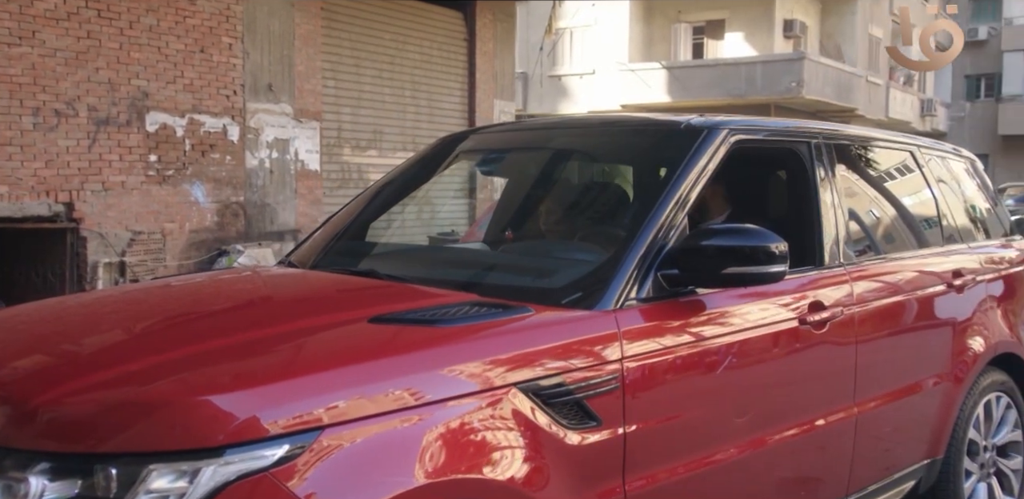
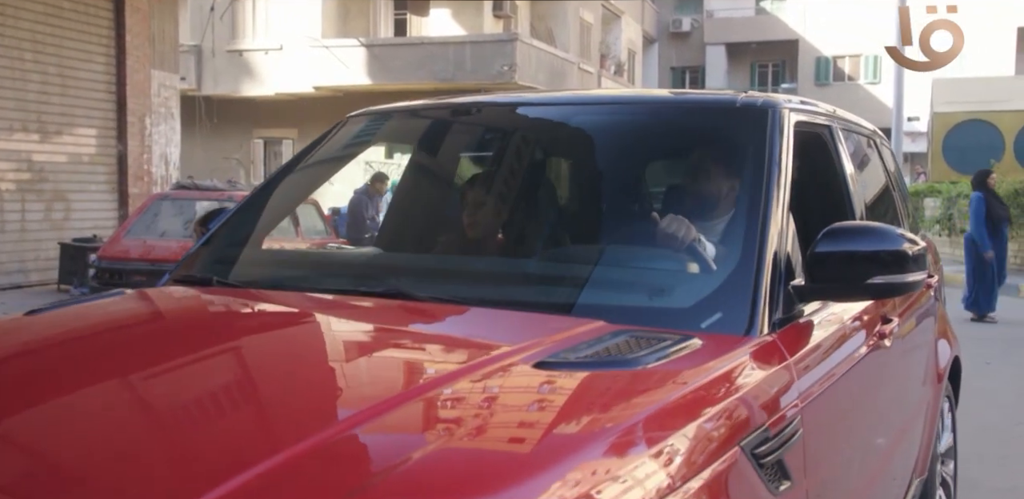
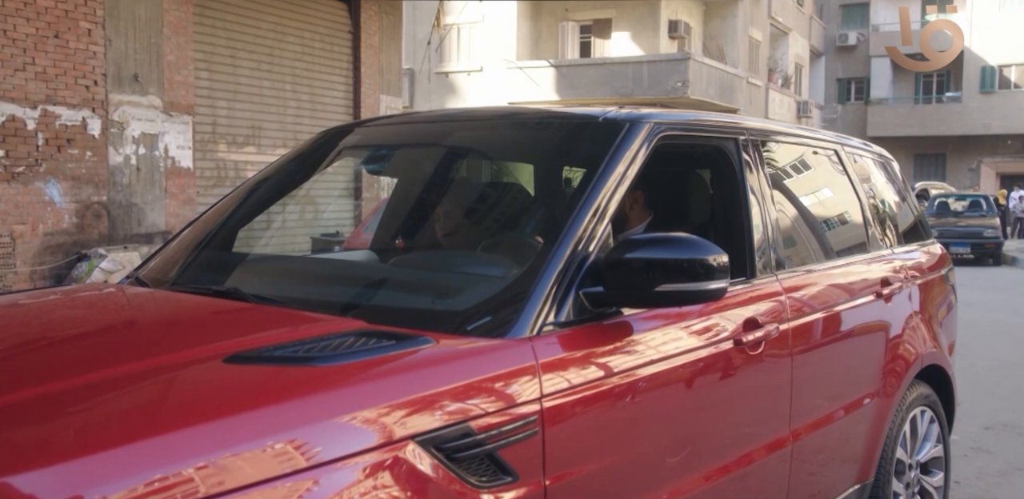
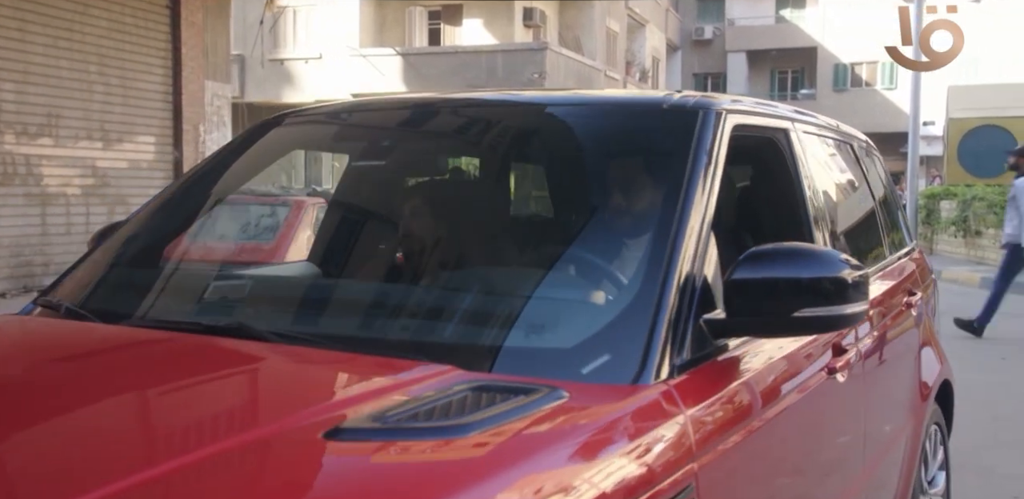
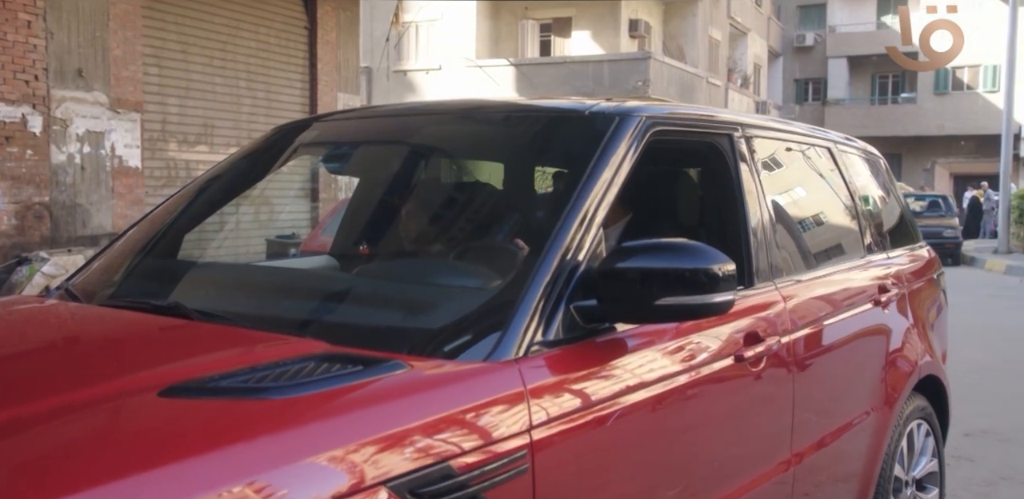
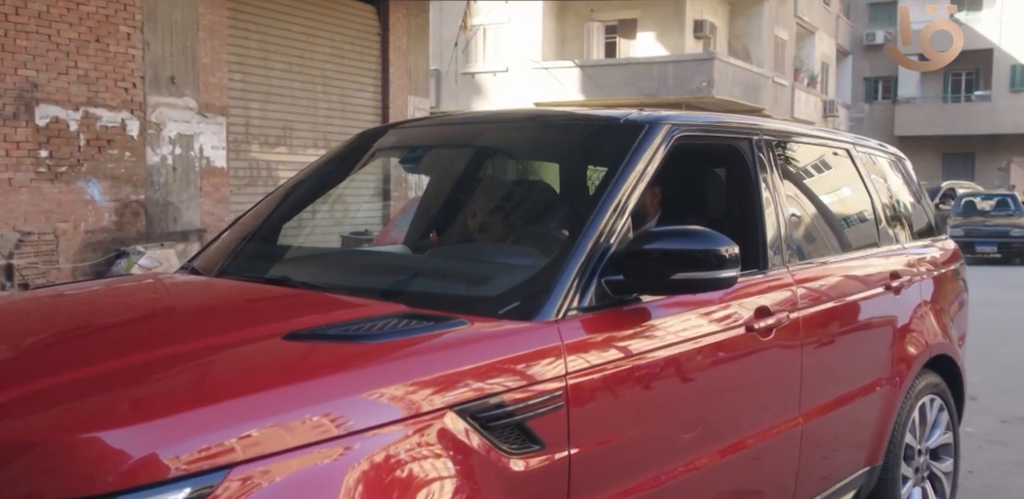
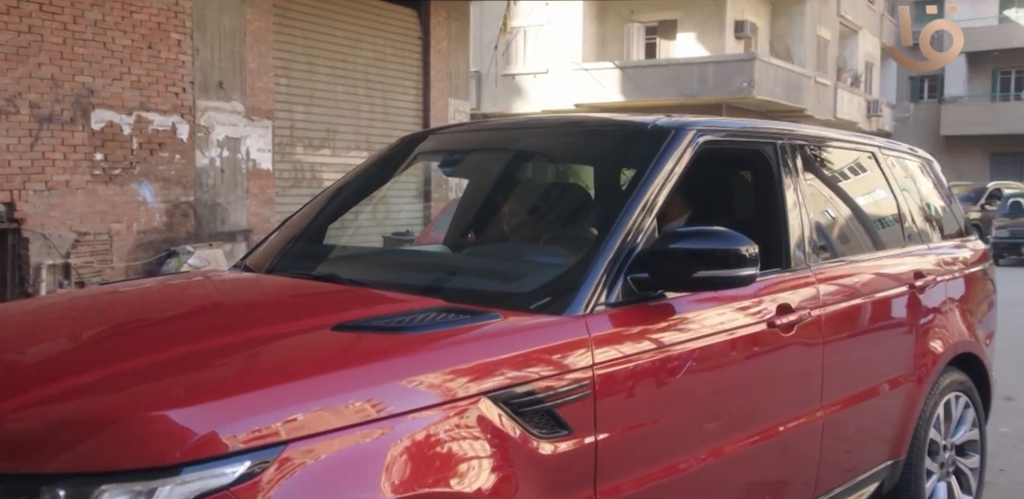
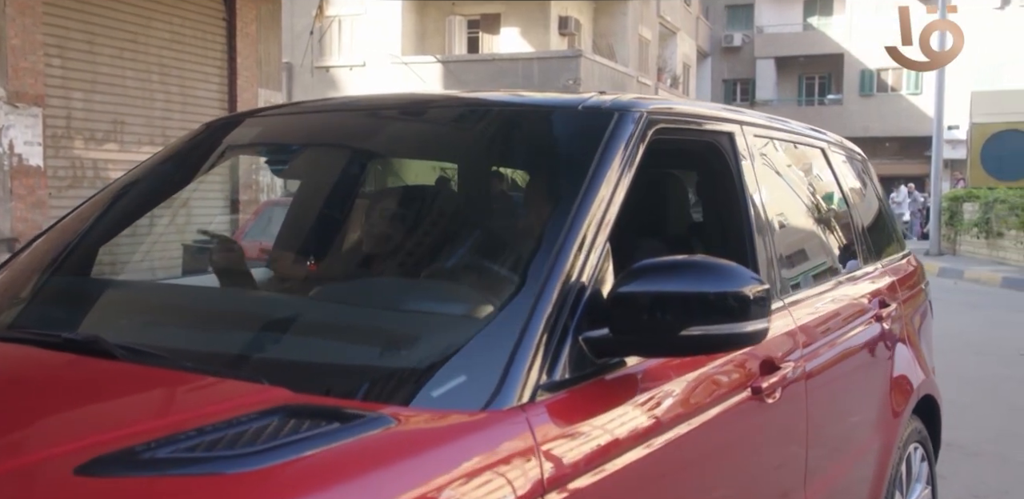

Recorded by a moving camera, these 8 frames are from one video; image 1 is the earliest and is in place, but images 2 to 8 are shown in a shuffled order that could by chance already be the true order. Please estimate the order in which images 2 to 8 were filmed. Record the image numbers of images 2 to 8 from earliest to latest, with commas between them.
7, 6, 3, 5, 8, 4, 2
